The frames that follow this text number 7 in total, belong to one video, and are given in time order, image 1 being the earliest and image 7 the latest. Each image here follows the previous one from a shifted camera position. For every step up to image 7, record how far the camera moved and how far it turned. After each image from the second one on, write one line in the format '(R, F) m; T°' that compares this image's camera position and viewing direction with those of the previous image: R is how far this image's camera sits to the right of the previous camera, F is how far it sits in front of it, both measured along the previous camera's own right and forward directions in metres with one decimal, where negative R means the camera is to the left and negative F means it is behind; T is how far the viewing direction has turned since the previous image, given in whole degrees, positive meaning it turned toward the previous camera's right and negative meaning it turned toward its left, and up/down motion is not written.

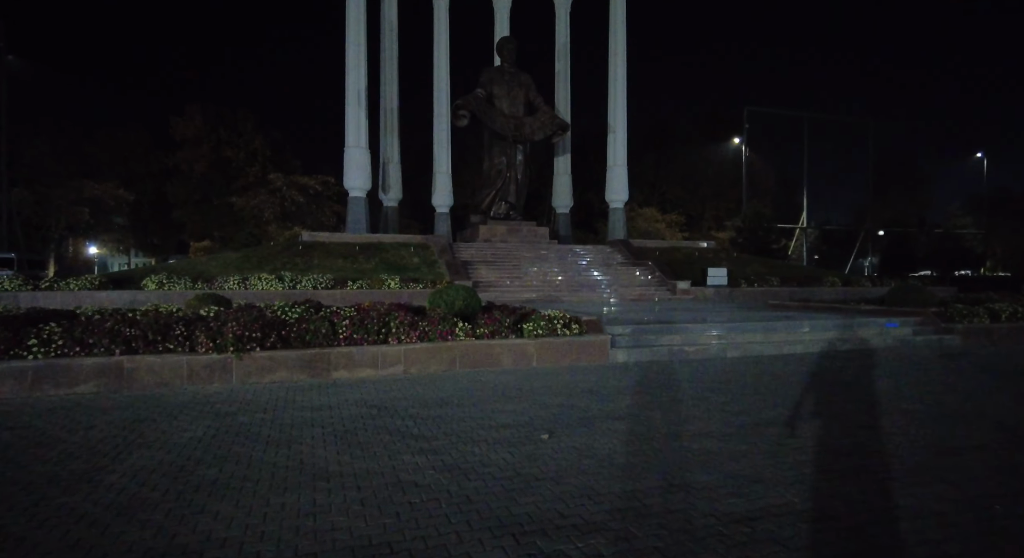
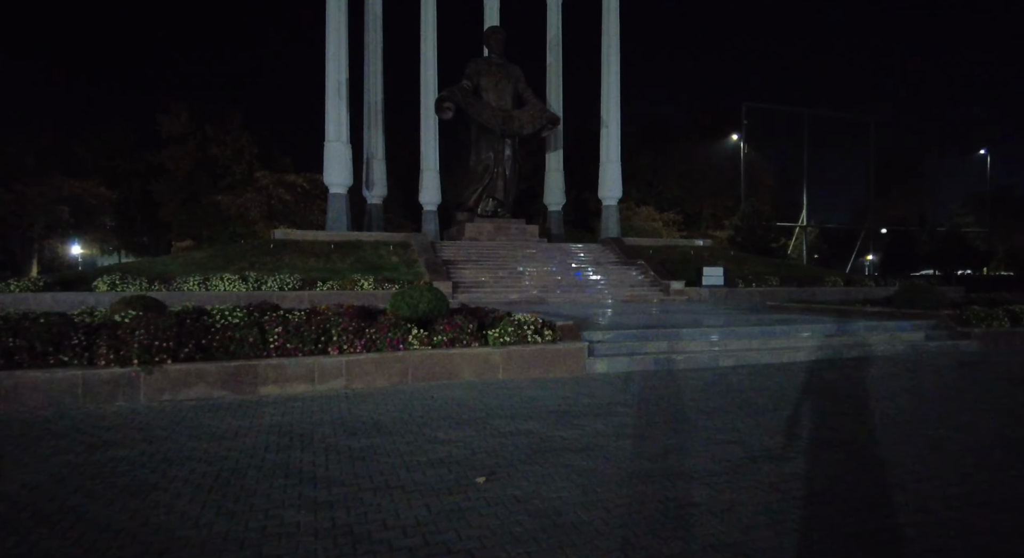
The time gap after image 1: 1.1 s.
(+0.6, +1.3) m; 0°
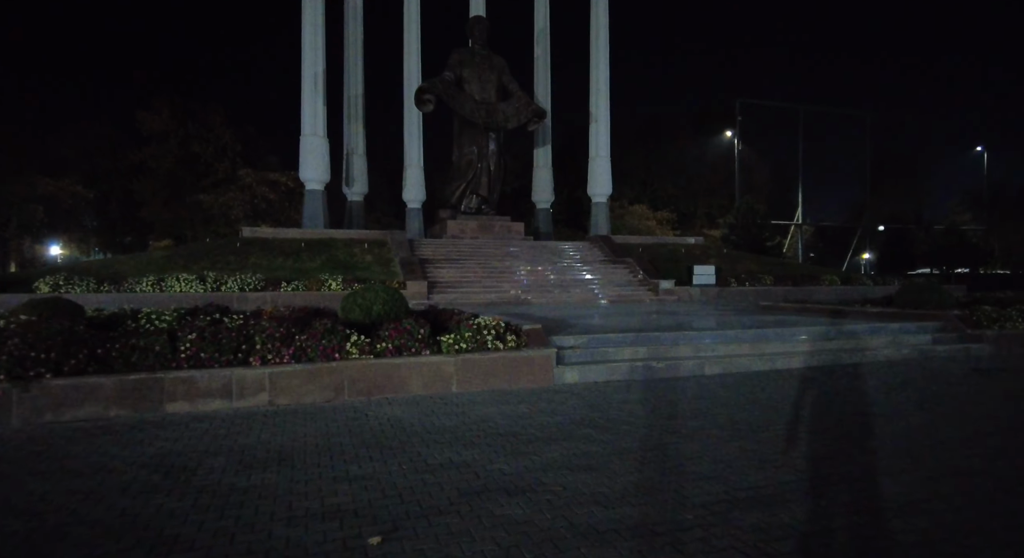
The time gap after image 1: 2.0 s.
(+0.5, +1.2) m; 0°
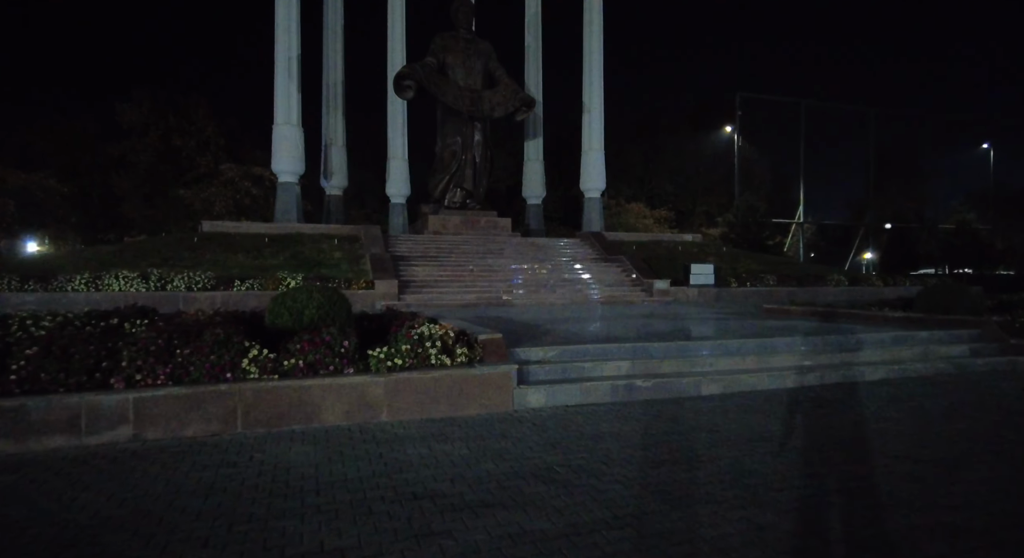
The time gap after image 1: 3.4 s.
(+0.5, +1.7) m; 0°
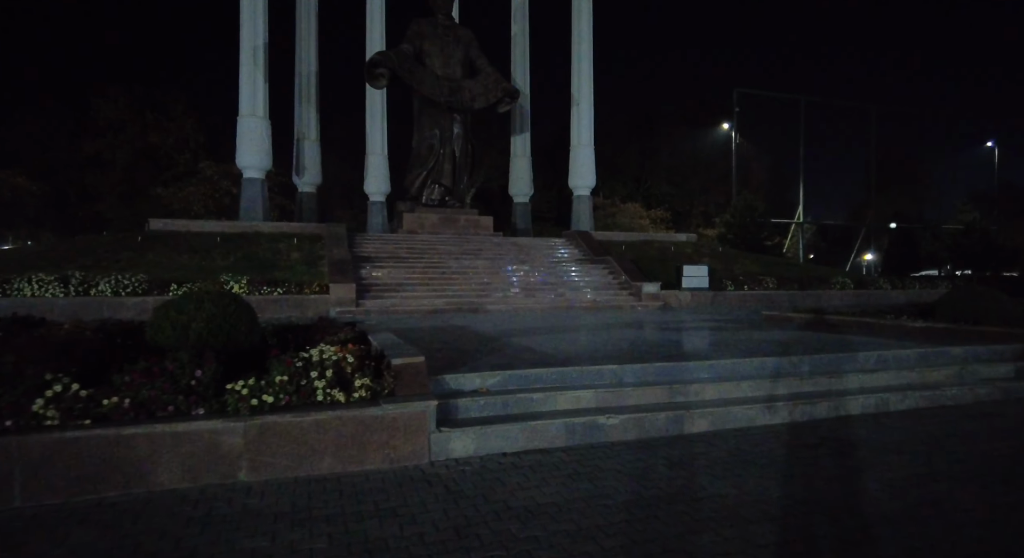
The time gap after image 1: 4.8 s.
(+0.7, +1.8) m; 0°
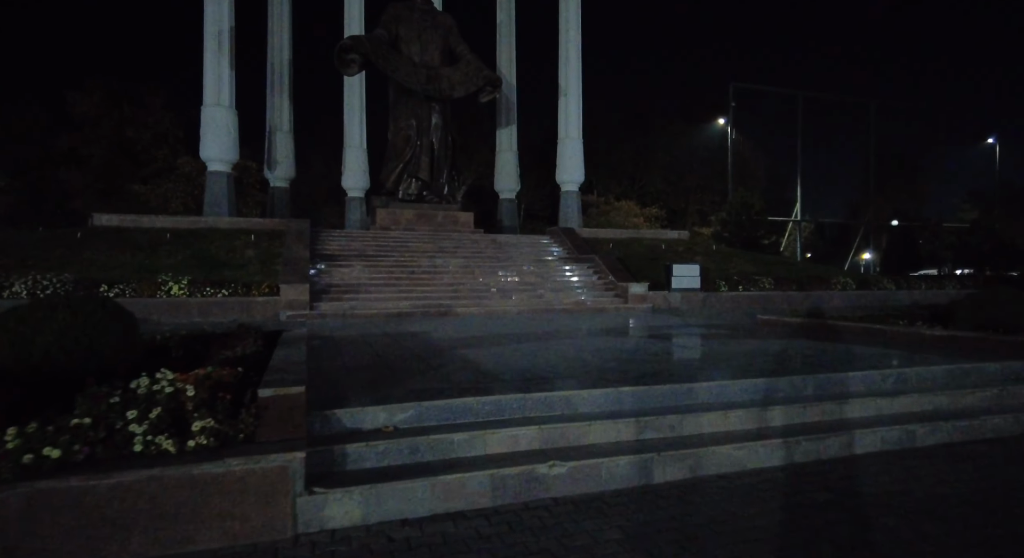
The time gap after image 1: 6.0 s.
(+0.6, +1.4) m; 0°
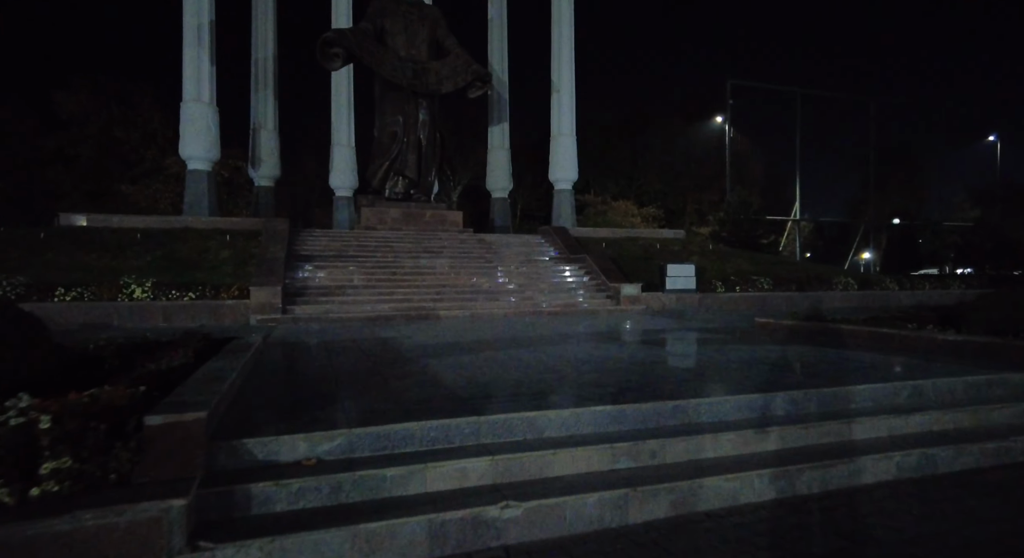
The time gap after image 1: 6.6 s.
(+0.3, +0.8) m; 0°
